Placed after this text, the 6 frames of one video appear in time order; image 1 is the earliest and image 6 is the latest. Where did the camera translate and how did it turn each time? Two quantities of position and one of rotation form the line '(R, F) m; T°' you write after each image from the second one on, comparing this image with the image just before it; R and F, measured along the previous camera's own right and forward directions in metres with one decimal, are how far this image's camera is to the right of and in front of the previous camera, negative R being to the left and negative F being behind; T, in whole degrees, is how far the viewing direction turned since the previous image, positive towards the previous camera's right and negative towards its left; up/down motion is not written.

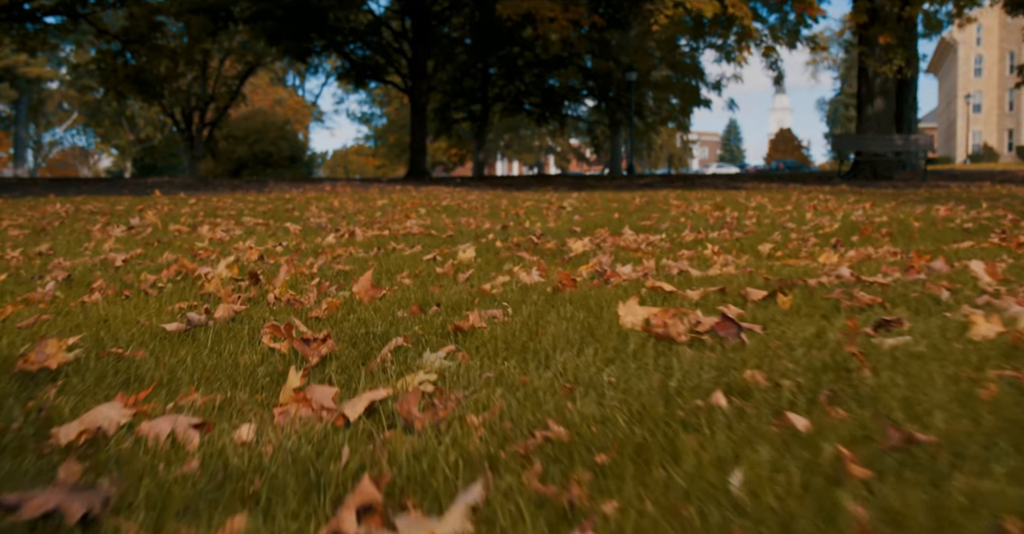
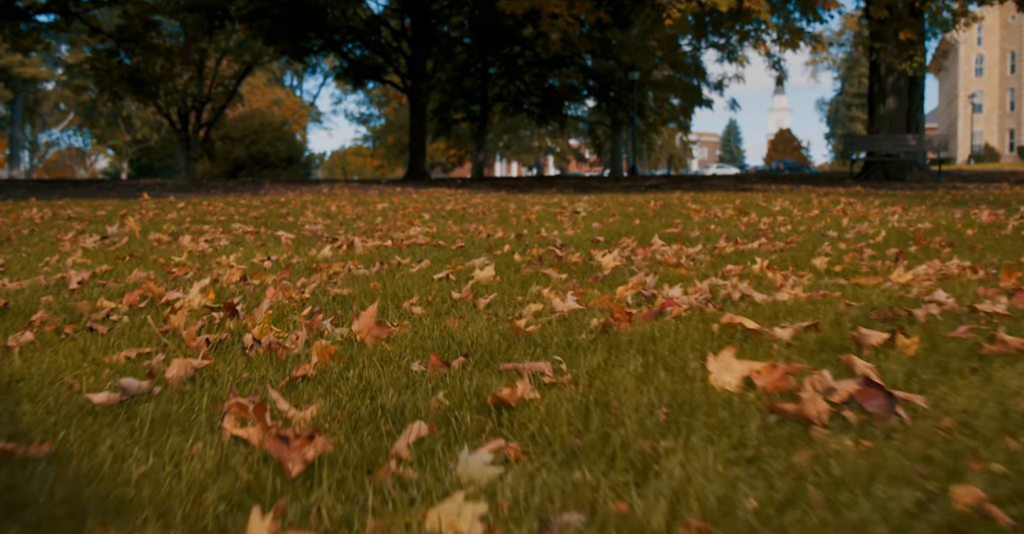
(-0.1, +0.8) m; 0°
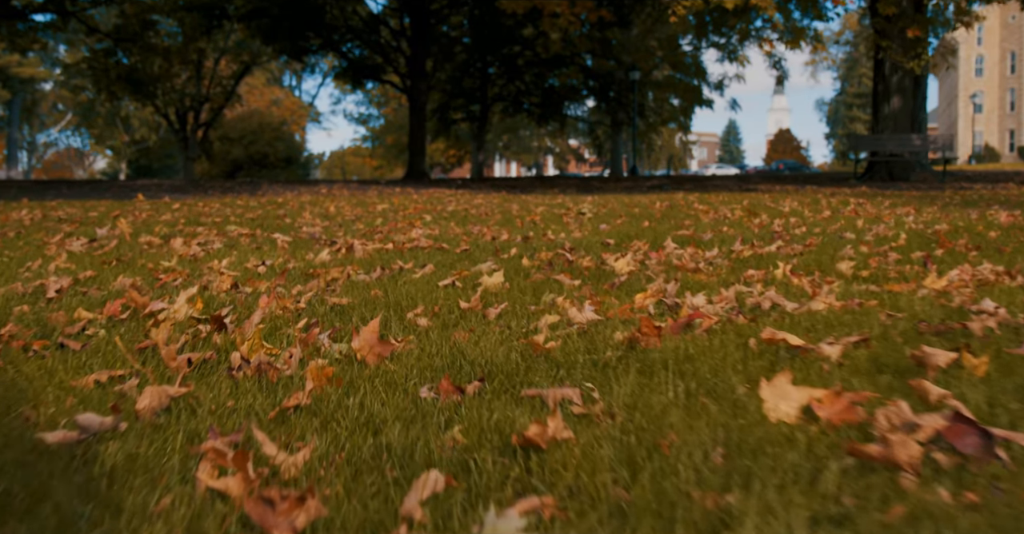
(-0.1, +0.3) m; 0°
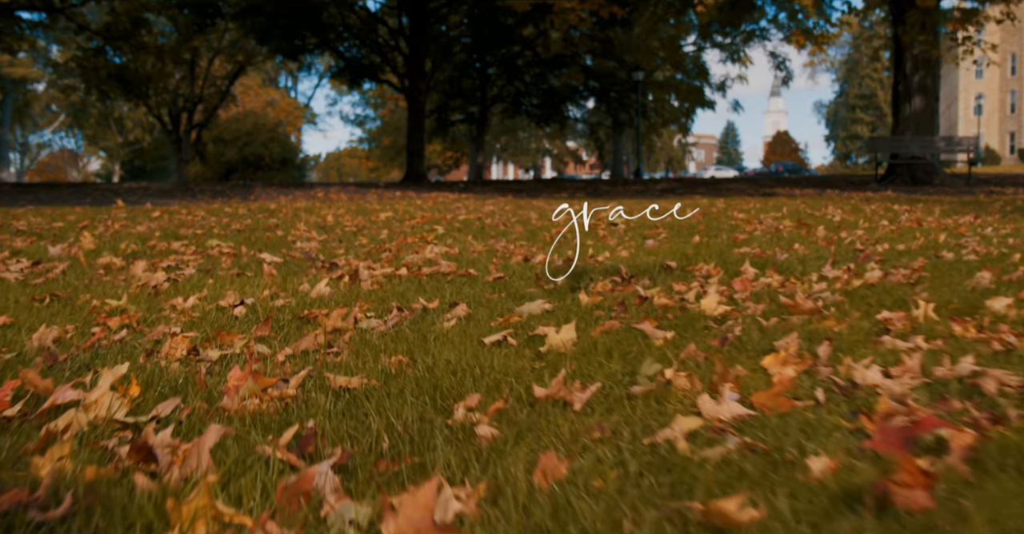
(-0.3, +1.2) m; 0°
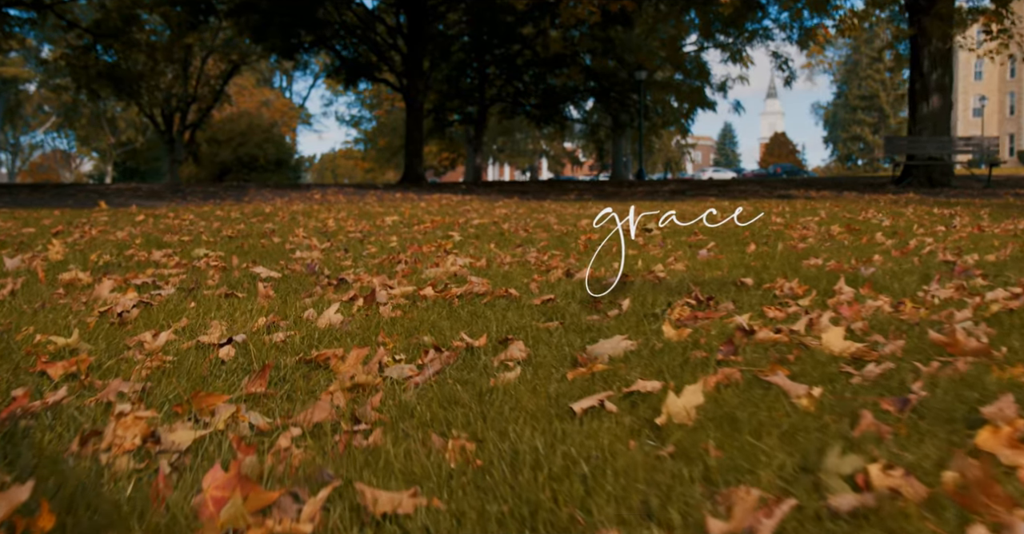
(-0.3, +0.9) m; 0°
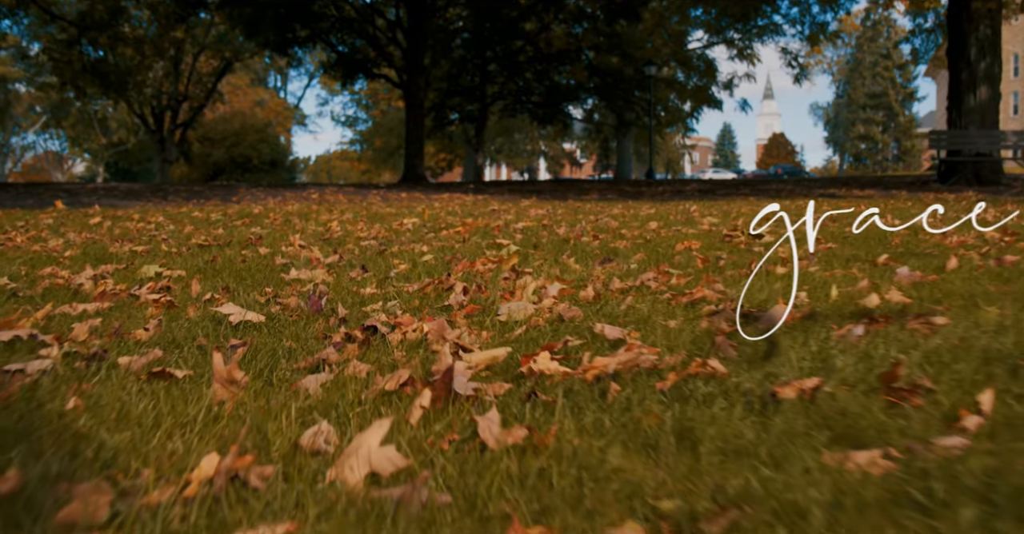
(-0.5, +2.0) m; 0°
